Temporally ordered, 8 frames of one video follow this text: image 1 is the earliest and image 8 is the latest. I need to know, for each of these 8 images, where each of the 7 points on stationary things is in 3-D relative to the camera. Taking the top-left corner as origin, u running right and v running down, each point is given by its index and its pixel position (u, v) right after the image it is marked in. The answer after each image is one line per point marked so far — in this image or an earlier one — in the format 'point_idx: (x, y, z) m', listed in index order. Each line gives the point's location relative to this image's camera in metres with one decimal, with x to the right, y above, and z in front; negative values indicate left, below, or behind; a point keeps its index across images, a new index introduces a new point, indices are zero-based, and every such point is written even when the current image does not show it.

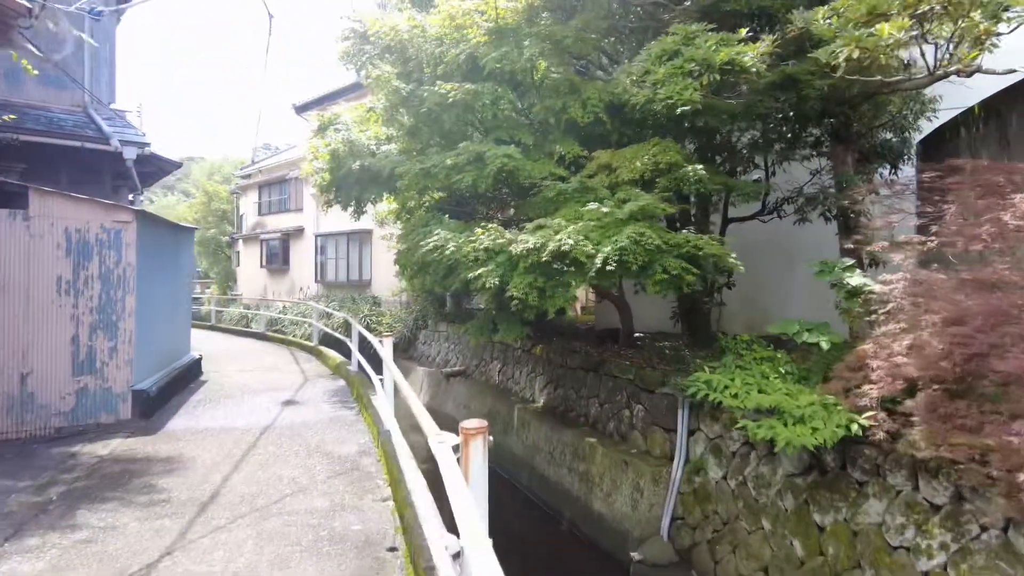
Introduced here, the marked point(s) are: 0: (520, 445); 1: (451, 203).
0: (+0.1, -2.1, +8.7) m
1: (-0.7, +1.0, +8.1) m
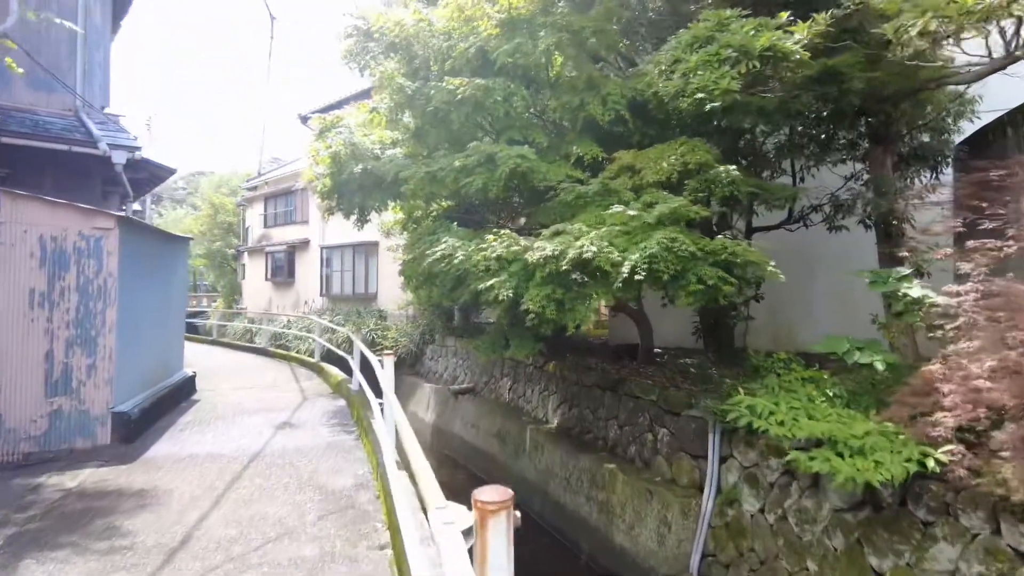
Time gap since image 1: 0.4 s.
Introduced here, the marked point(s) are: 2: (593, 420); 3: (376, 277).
0: (+0.3, -2.2, +8.2) m
1: (-0.6, +0.9, +7.7) m
2: (+1.0, -1.6, +7.7) m
3: (-3.2, +0.3, +15.8) m
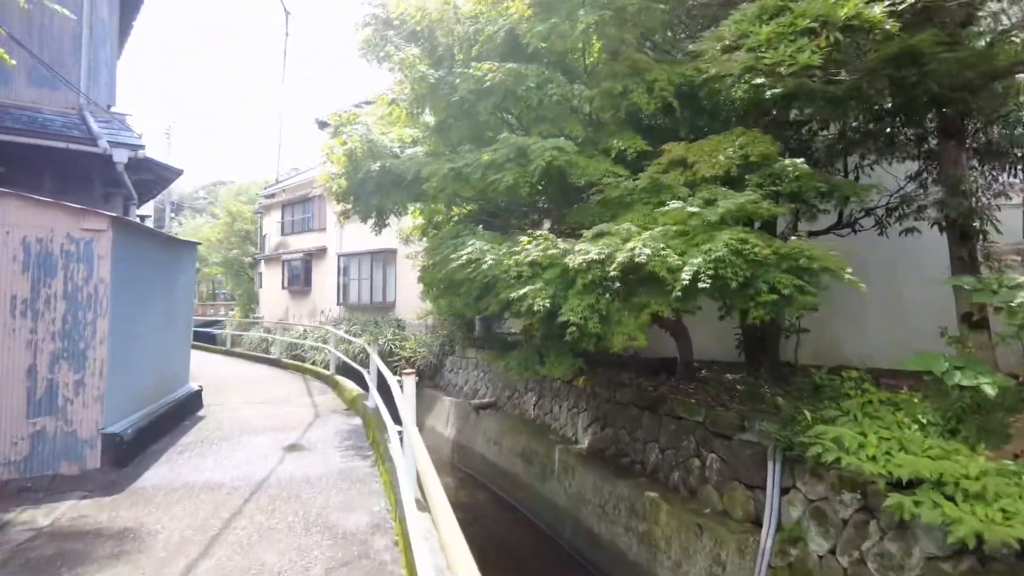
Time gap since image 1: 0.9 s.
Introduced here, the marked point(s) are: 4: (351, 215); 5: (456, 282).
0: (+0.6, -2.4, +7.5) m
1: (-0.3, +0.8, +7.1) m
2: (+1.3, -1.7, +7.1) m
3: (-2.7, 0.0, +15.3) m
4: (-1.8, +0.8, +7.4) m
5: (-0.5, +0.1, +5.8) m
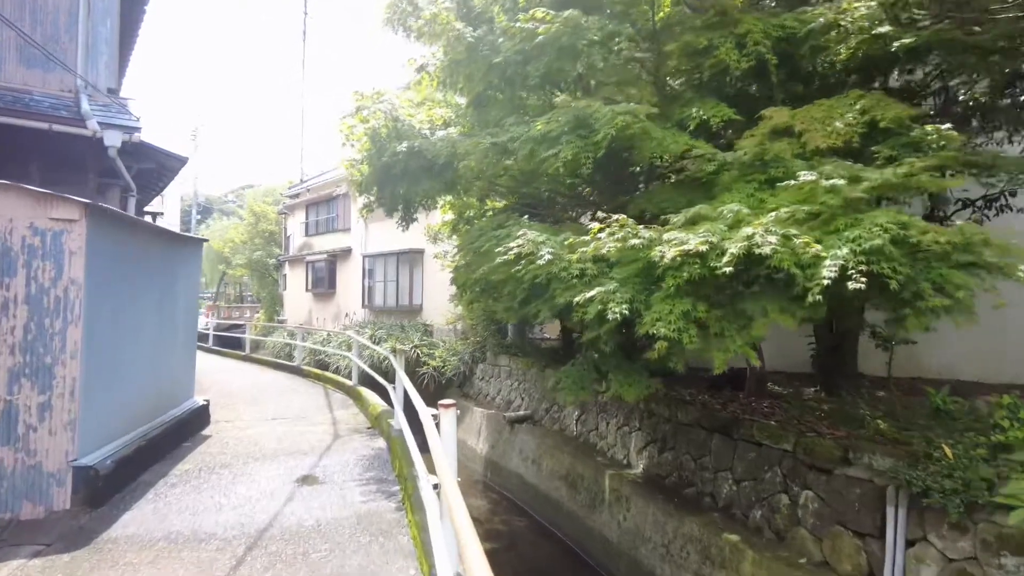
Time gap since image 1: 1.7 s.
0: (+1.0, -2.4, +6.6) m
1: (+0.1, +0.8, +6.2) m
2: (+1.7, -1.7, +6.1) m
3: (-2.0, 0.0, +14.5) m
4: (-1.4, +0.8, +6.5) m
5: (-0.1, 0.0, +4.9) m
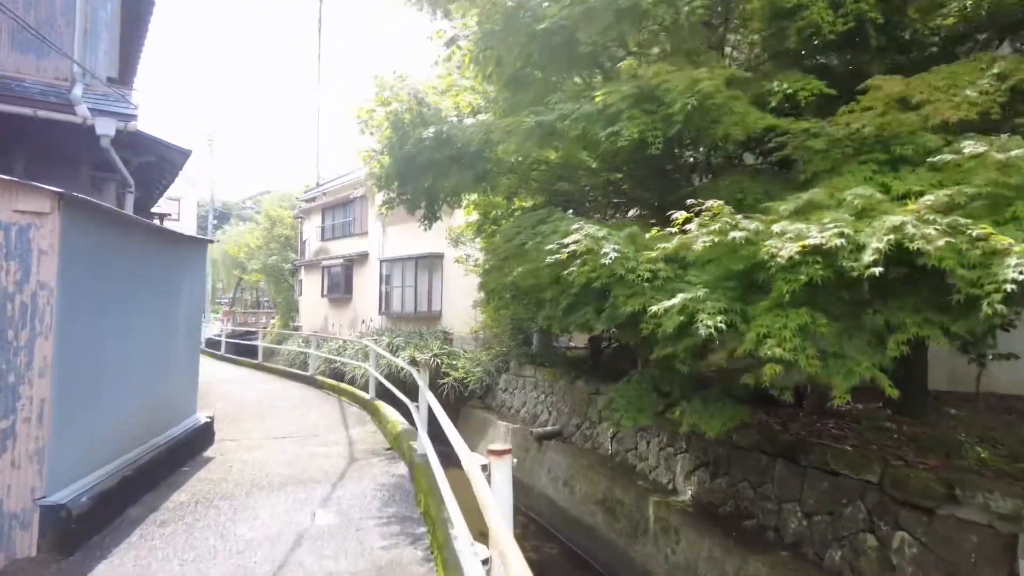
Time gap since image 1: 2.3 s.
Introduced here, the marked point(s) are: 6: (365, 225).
0: (+1.3, -2.4, +5.9) m
1: (+0.4, +0.7, +5.5) m
2: (+2.0, -1.7, +5.4) m
3: (-1.5, -0.1, +13.9) m
4: (-1.0, +0.7, +5.9) m
5: (+0.2, 0.0, +4.3) m
6: (-4.0, +1.7, +17.9) m
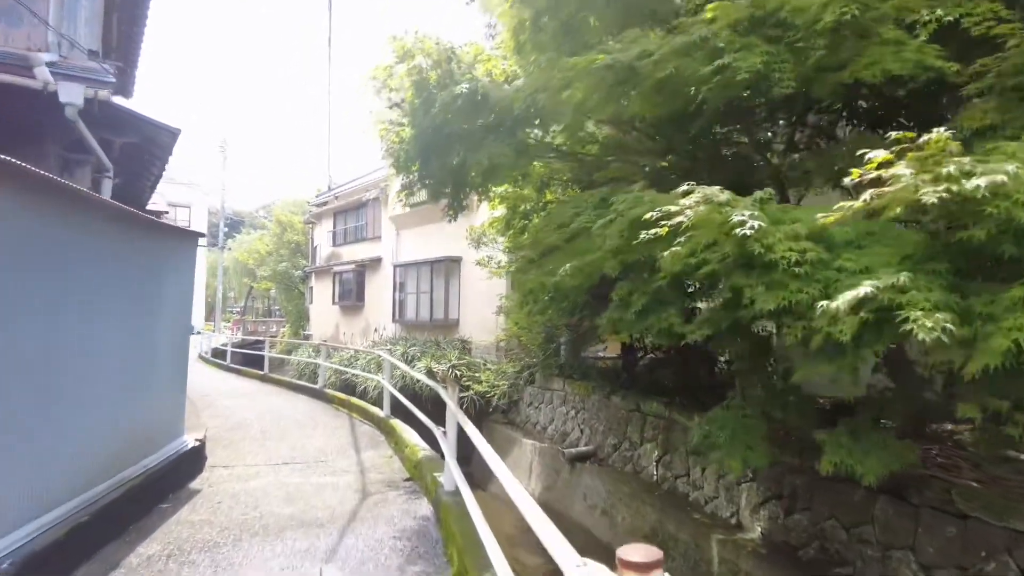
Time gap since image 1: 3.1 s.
0: (+1.6, -2.4, +4.9) m
1: (+0.7, +0.7, +4.7) m
2: (+2.3, -1.7, +4.4) m
3: (-1.0, -0.2, +13.0) m
4: (-0.7, +0.7, +5.0) m
5: (+0.4, 0.0, +3.4) m
6: (-3.5, +1.5, +17.1) m
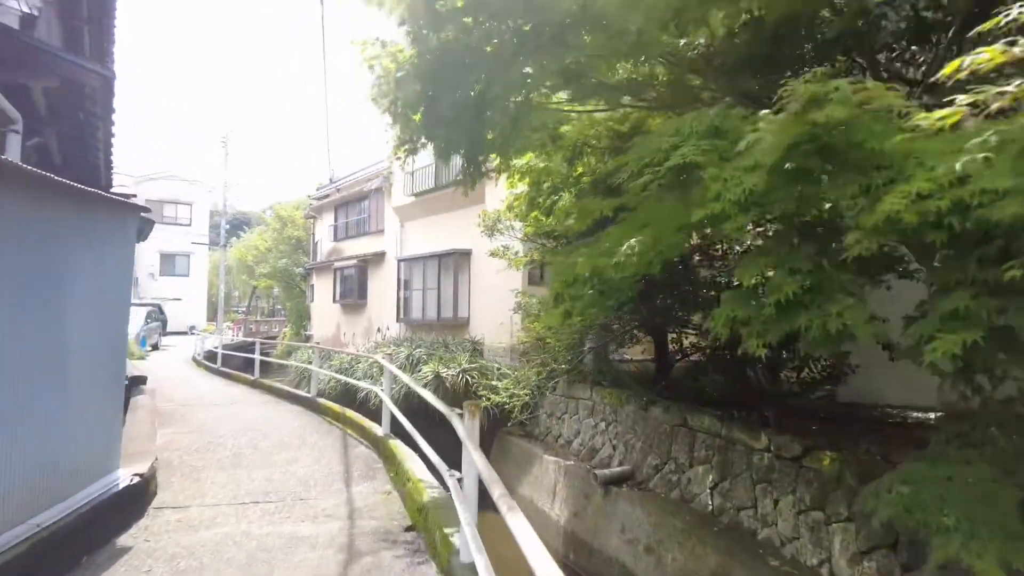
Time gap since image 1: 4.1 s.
0: (+1.9, -2.4, +3.7) m
1: (+0.9, +0.8, +3.5) m
2: (+2.5, -1.6, +3.2) m
3: (-0.8, -0.2, +11.8) m
4: (-0.5, +0.8, +3.8) m
5: (+0.6, +0.1, +2.2) m
6: (-3.2, +1.6, +15.9) m
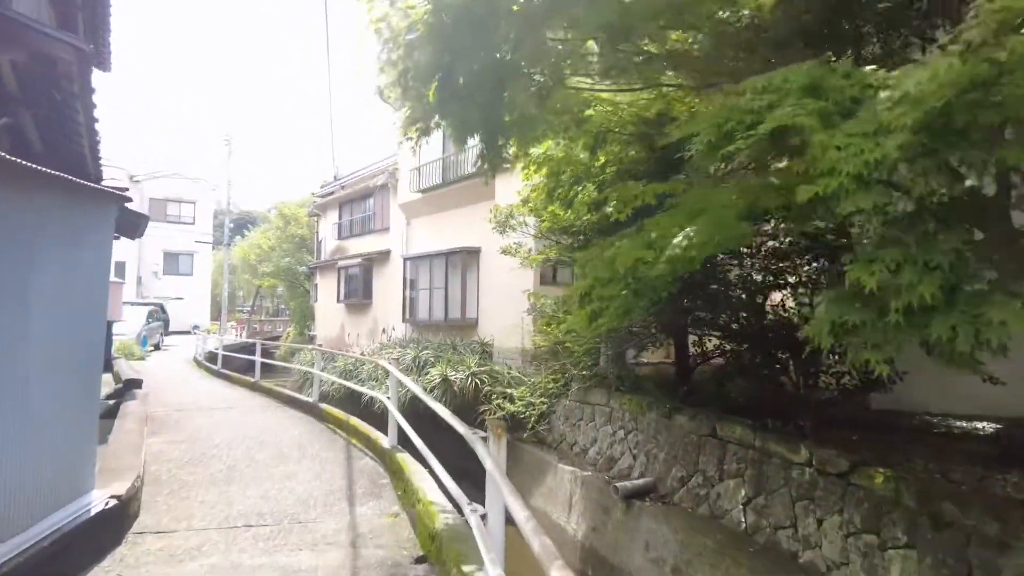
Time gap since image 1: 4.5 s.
0: (+2.0, -2.4, +3.3) m
1: (+1.1, +0.8, +3.0) m
2: (+2.6, -1.6, +2.8) m
3: (-0.6, -0.2, +11.4) m
4: (-0.4, +0.8, +3.4) m
5: (+0.7, +0.1, +1.7) m
6: (-2.9, +1.6, +15.5) m
